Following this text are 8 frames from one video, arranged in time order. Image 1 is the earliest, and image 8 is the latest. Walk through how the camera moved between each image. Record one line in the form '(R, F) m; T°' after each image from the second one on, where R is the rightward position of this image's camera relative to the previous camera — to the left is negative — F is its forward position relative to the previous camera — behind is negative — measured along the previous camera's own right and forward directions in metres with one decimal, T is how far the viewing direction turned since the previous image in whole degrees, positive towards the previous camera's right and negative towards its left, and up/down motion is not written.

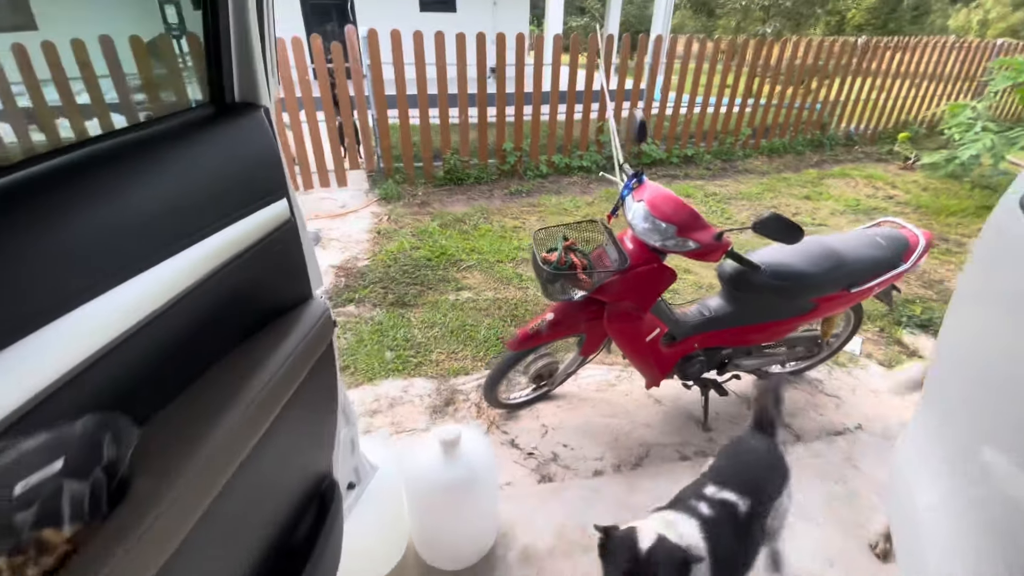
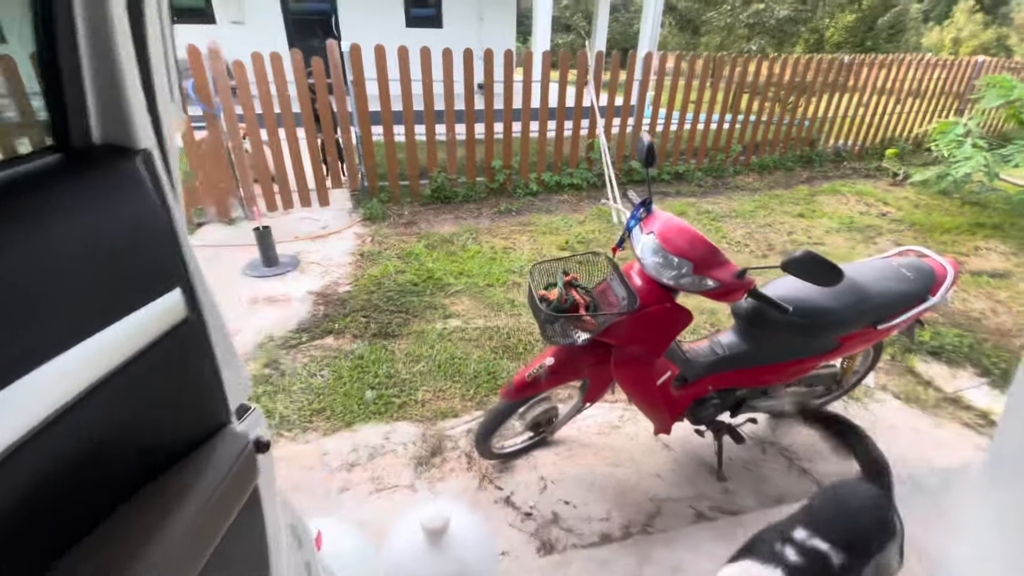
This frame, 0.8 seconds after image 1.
(0.0, +0.2) m; +1°
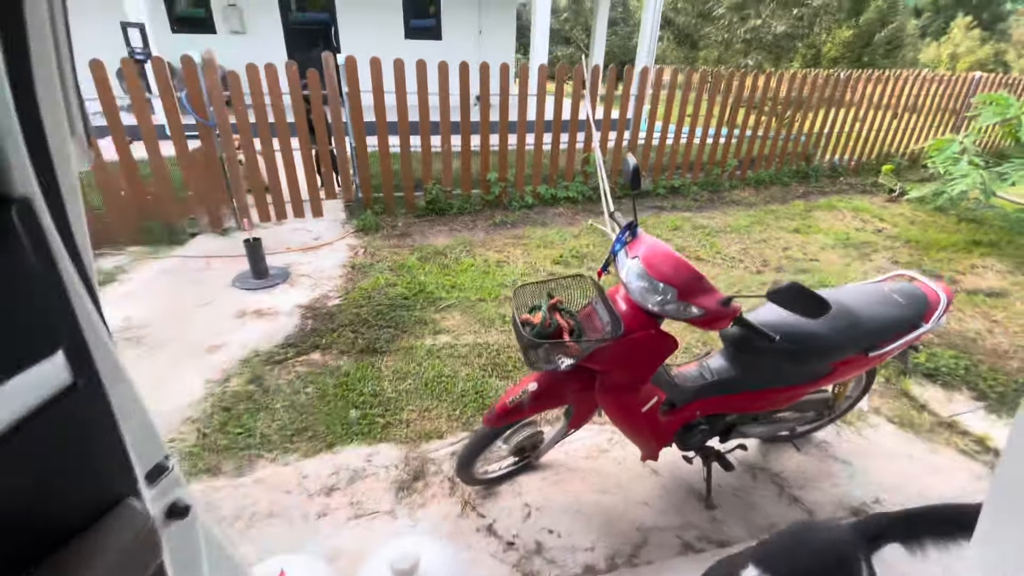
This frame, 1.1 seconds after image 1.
(0.0, 0.0) m; 0°
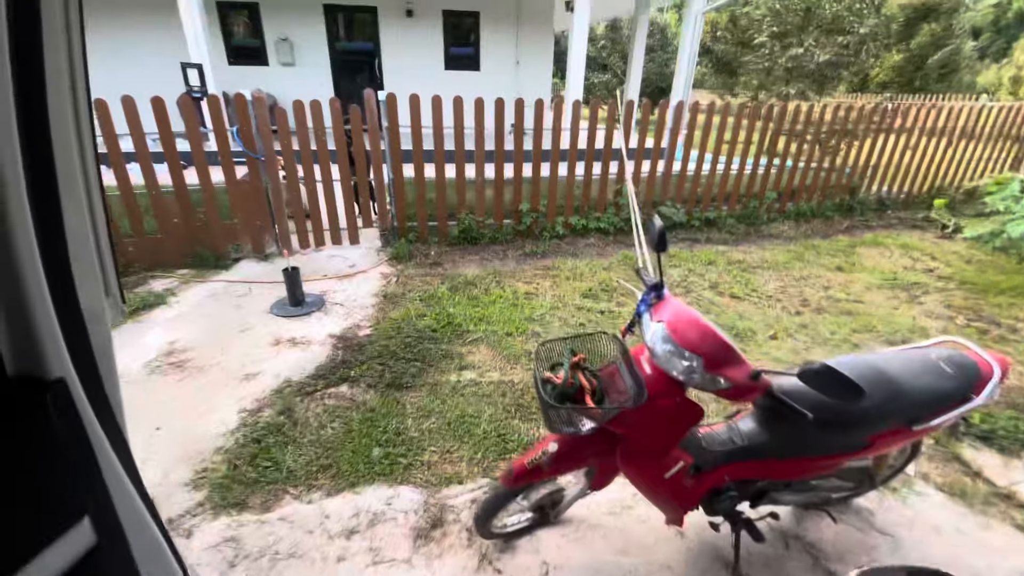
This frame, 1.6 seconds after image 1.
(0.0, 0.0) m; -4°
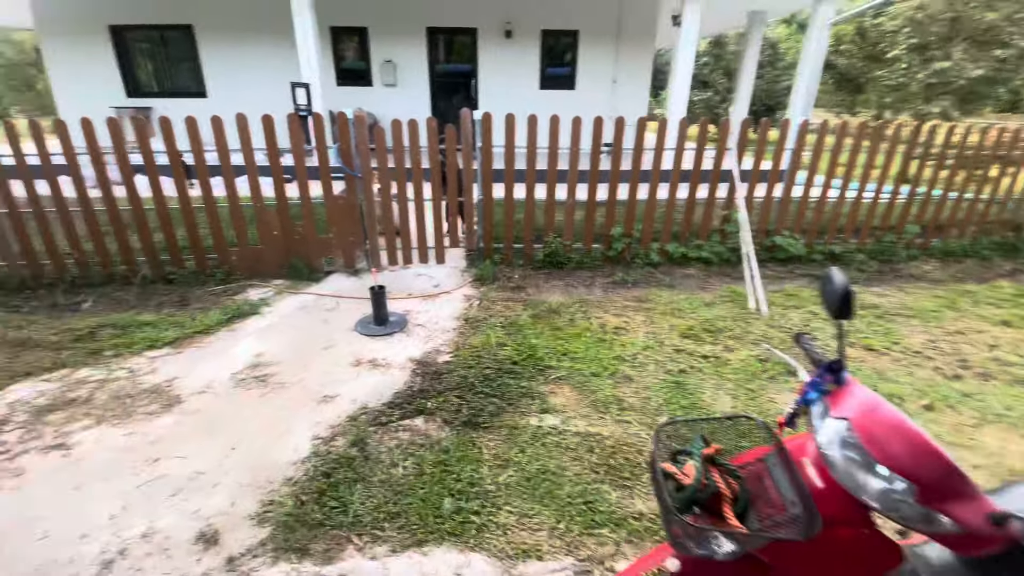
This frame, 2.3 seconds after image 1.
(-0.1, +0.3) m; -9°
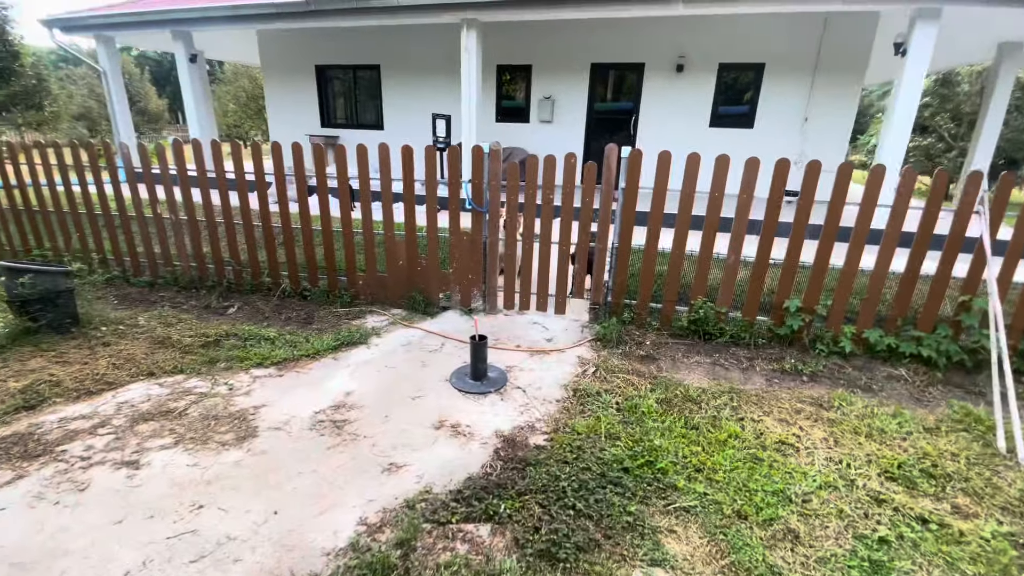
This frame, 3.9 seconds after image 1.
(+0.1, +0.6) m; -17°
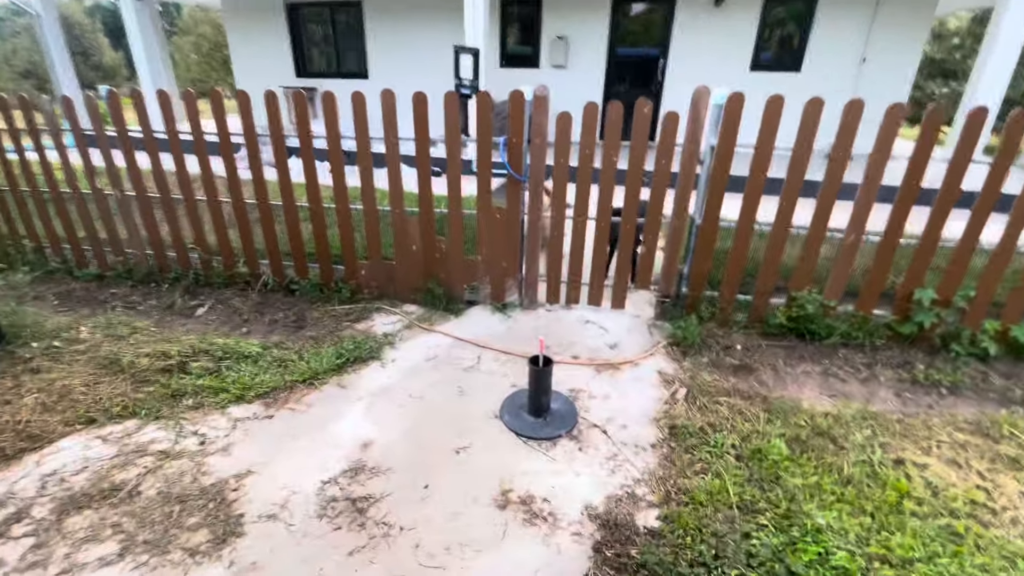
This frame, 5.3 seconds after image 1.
(-0.4, +0.9) m; +2°
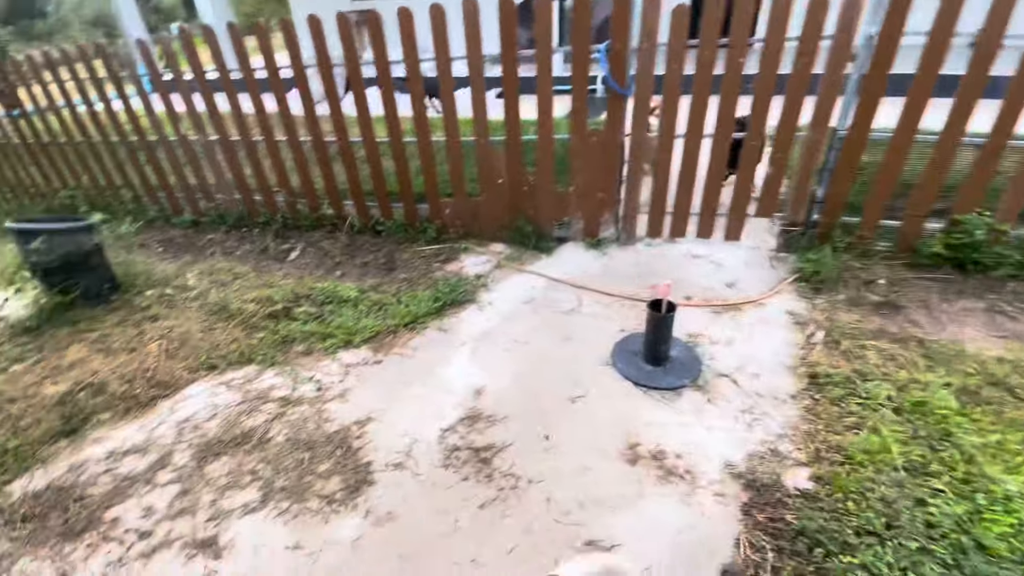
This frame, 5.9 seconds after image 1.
(-0.2, +0.2) m; -7°
